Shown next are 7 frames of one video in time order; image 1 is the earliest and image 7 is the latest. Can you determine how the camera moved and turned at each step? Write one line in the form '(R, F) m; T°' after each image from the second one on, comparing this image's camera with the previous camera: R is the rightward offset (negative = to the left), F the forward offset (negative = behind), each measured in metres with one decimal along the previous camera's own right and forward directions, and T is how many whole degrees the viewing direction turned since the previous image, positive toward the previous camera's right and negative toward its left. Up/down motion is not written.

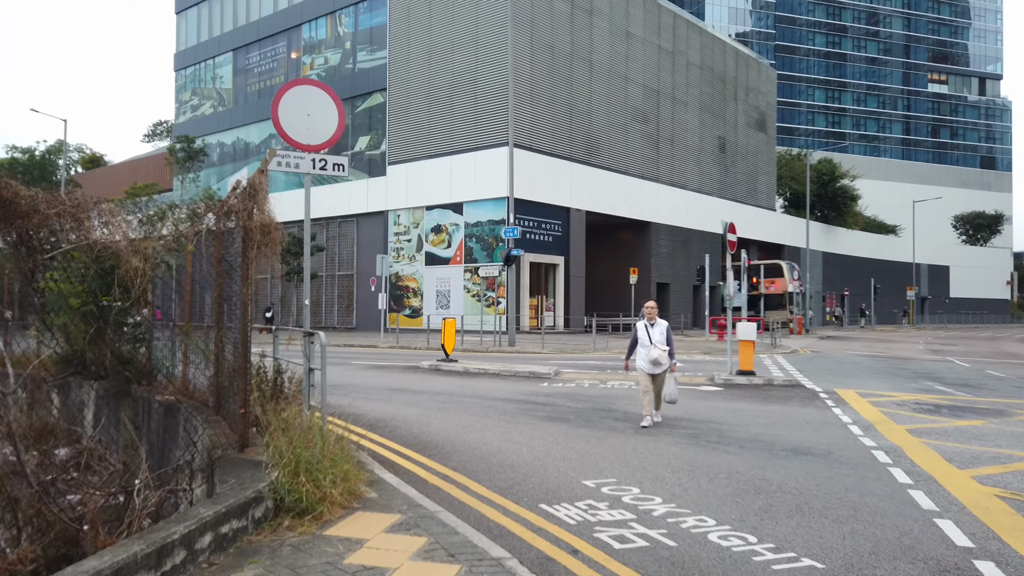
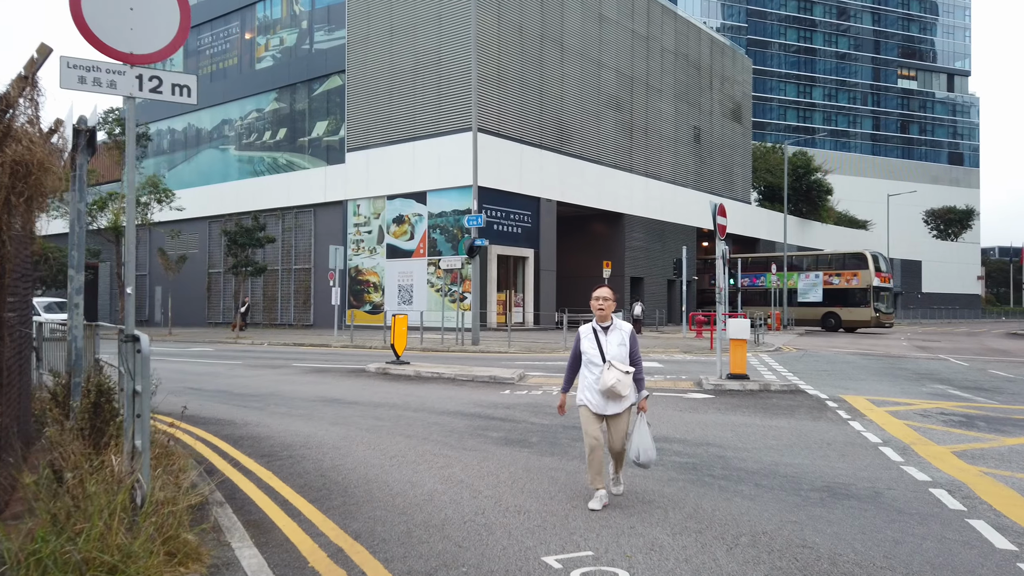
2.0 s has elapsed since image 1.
(+0.3, +2.1) m; +2°
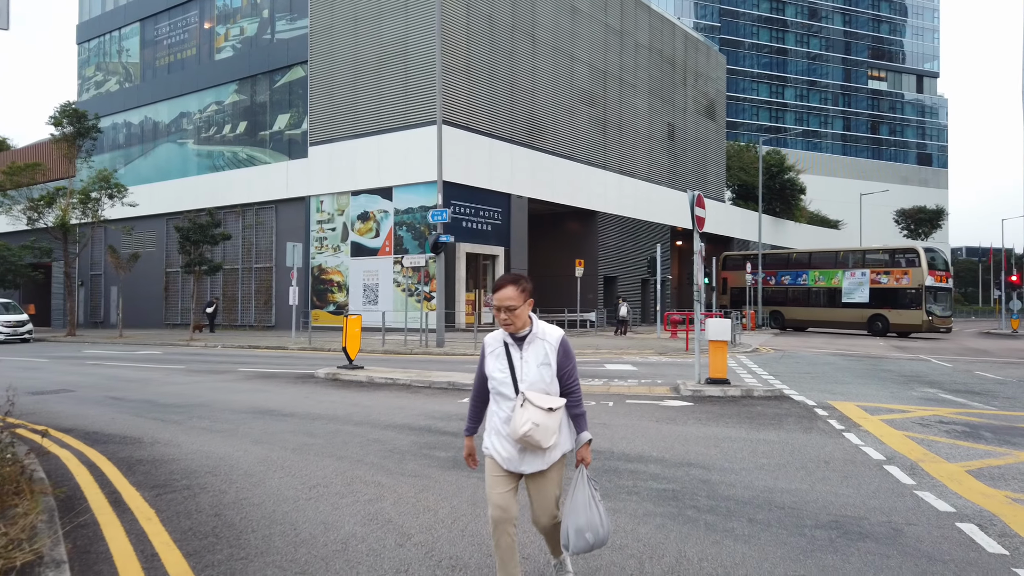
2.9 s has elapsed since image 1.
(+0.2, +1.1) m; +2°
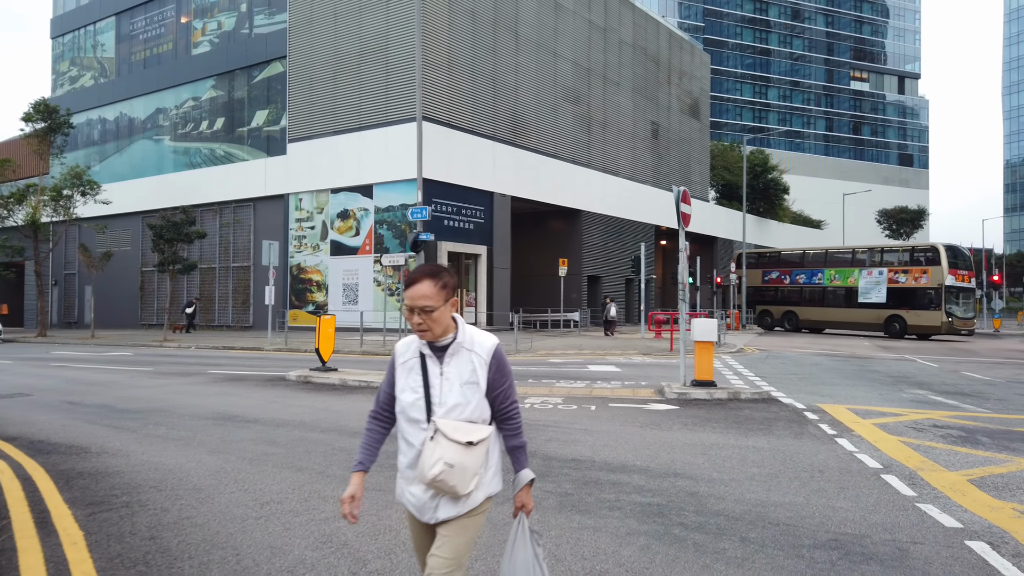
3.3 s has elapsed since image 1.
(+0.1, +0.5) m; +1°
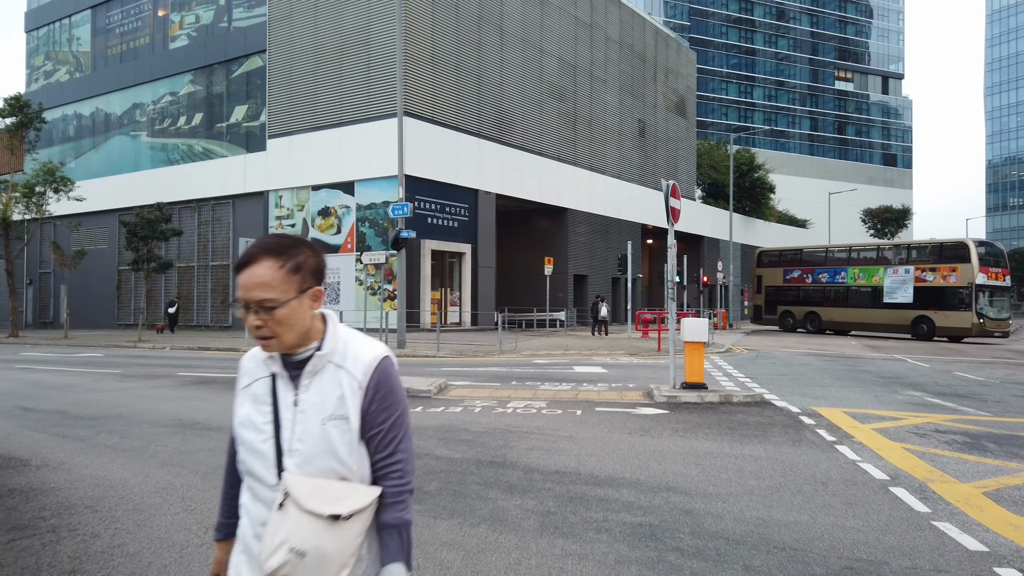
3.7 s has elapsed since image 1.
(+0.1, +0.5) m; +1°
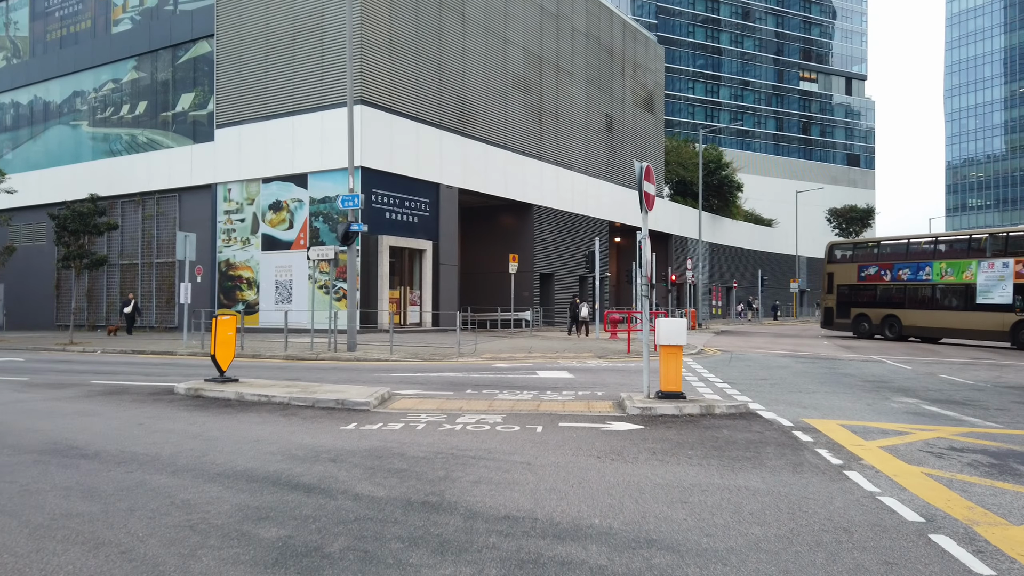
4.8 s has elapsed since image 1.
(+0.2, +1.4) m; +2°
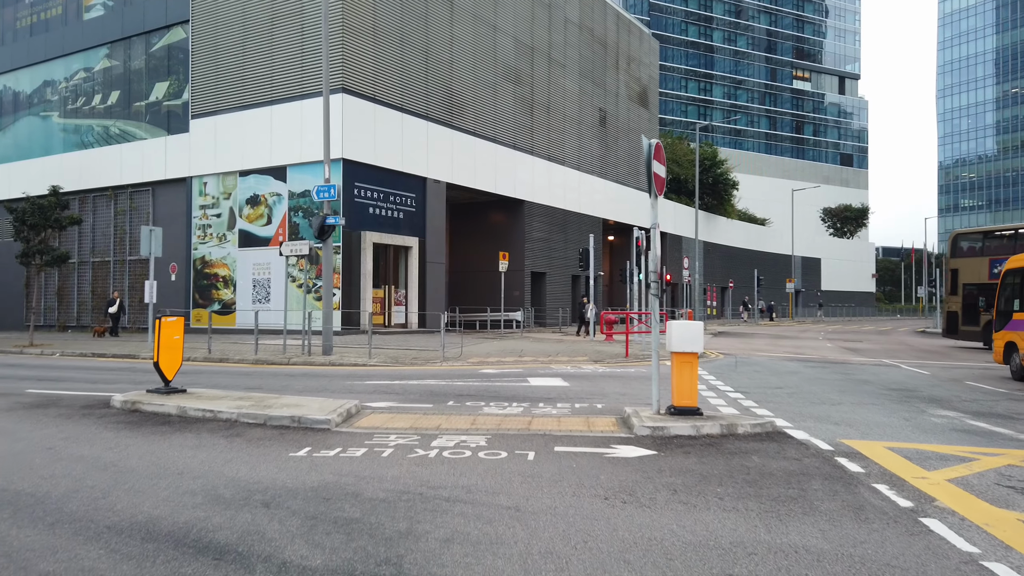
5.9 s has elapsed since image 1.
(0.0, +1.4) m; +1°
